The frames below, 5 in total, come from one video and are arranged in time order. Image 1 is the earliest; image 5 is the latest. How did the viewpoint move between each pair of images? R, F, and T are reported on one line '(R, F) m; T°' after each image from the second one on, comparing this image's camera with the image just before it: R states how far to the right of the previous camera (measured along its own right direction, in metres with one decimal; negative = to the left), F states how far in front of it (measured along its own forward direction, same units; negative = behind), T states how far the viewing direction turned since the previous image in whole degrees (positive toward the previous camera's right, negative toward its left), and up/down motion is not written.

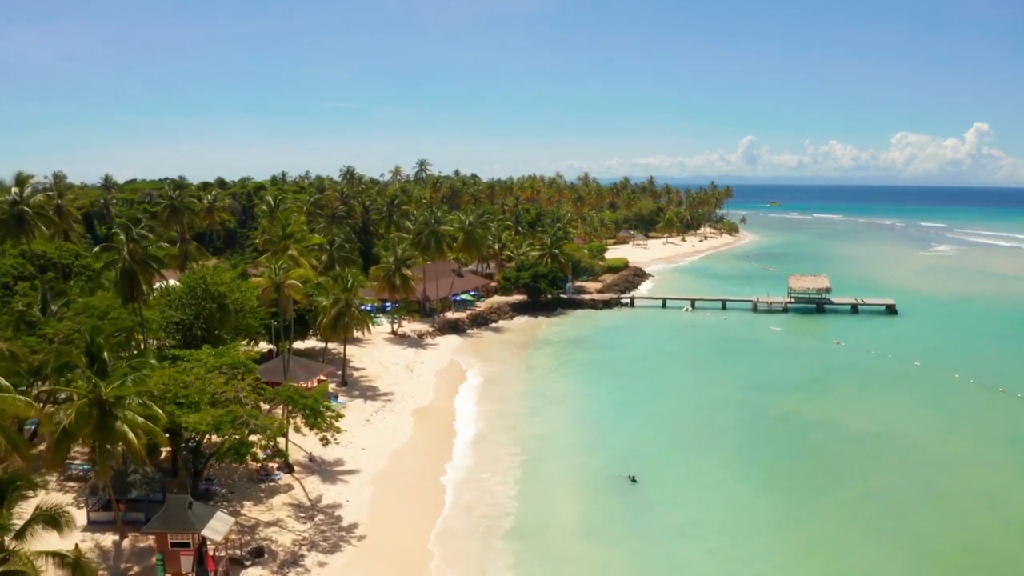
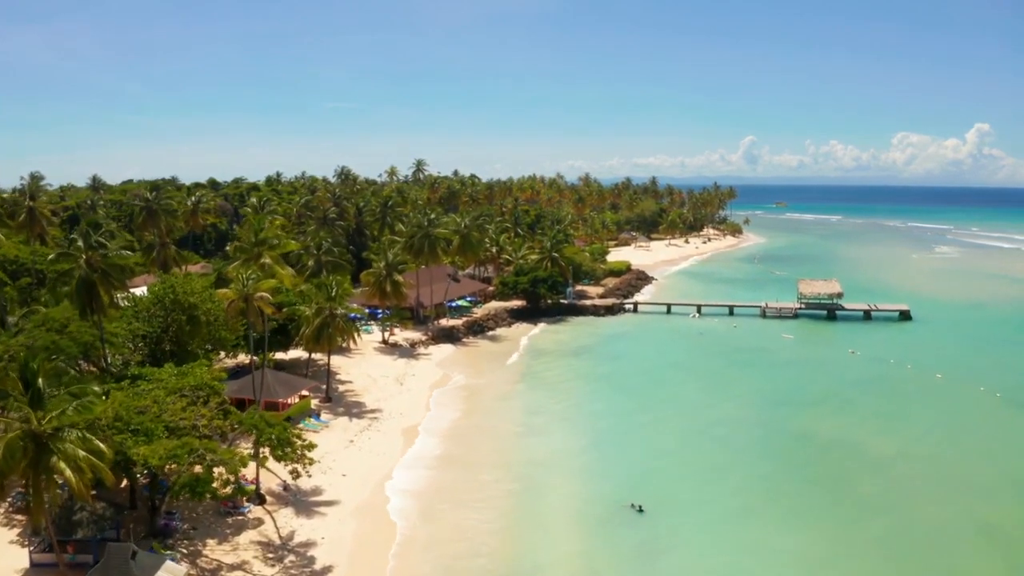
(+0.2, +2.5) m; 0°
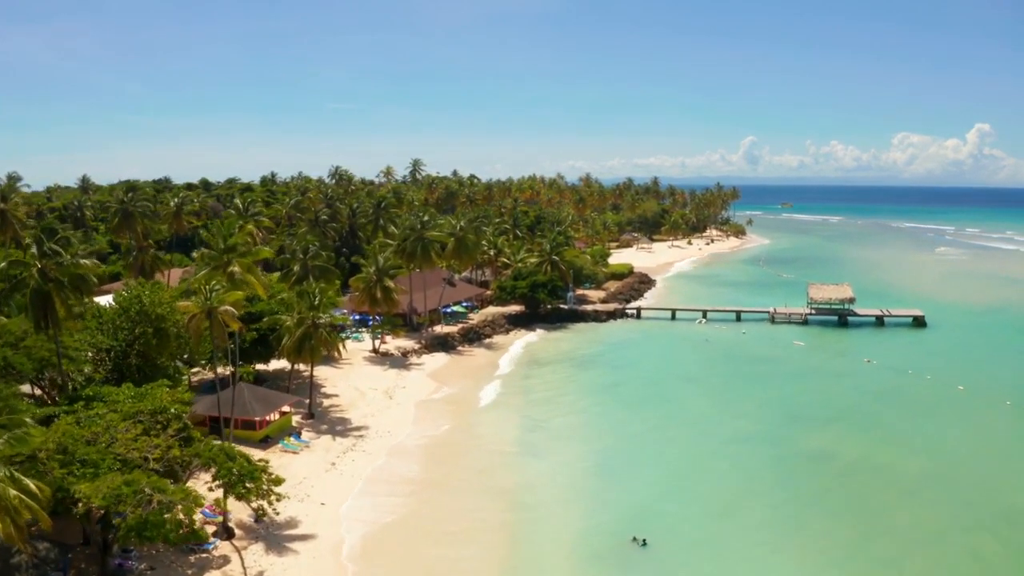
(+0.2, +2.3) m; 0°
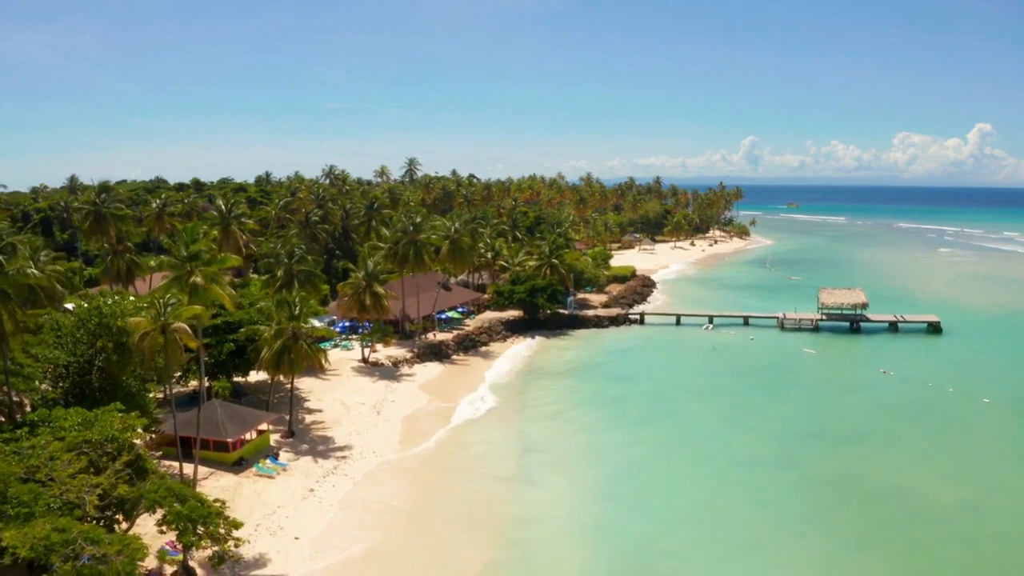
(+0.2, +2.3) m; 0°
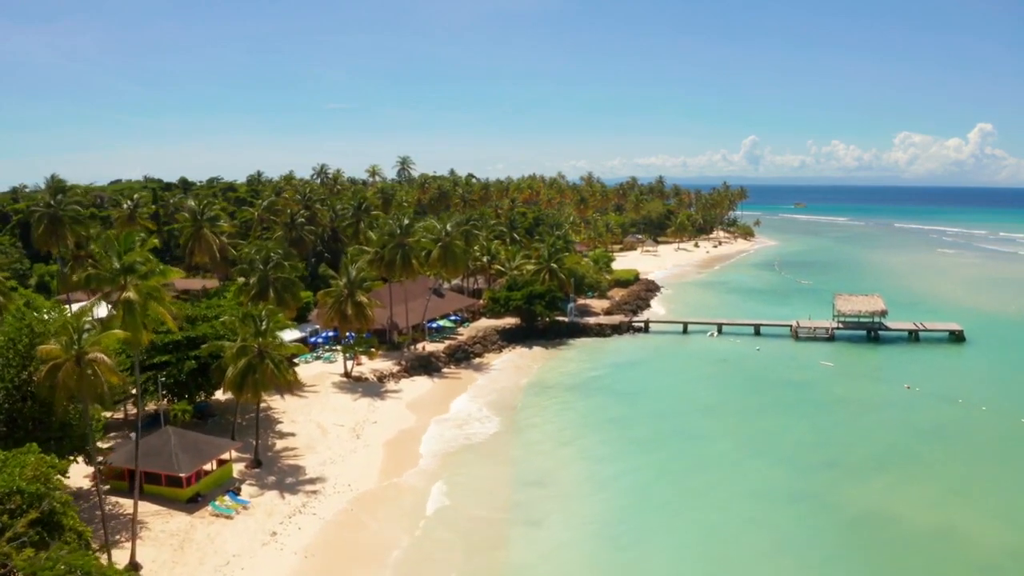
(+0.3, +3.1) m; 0°
